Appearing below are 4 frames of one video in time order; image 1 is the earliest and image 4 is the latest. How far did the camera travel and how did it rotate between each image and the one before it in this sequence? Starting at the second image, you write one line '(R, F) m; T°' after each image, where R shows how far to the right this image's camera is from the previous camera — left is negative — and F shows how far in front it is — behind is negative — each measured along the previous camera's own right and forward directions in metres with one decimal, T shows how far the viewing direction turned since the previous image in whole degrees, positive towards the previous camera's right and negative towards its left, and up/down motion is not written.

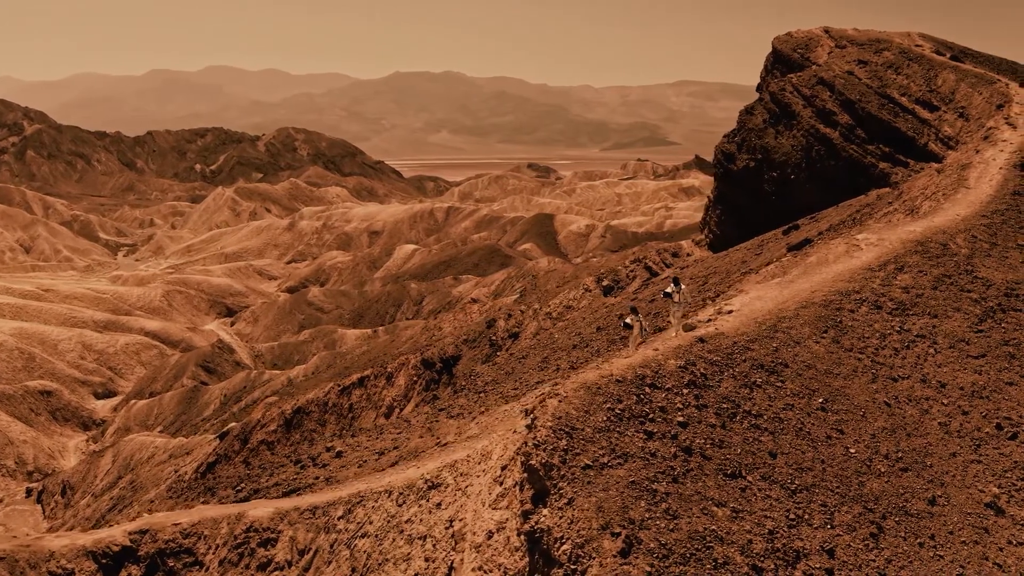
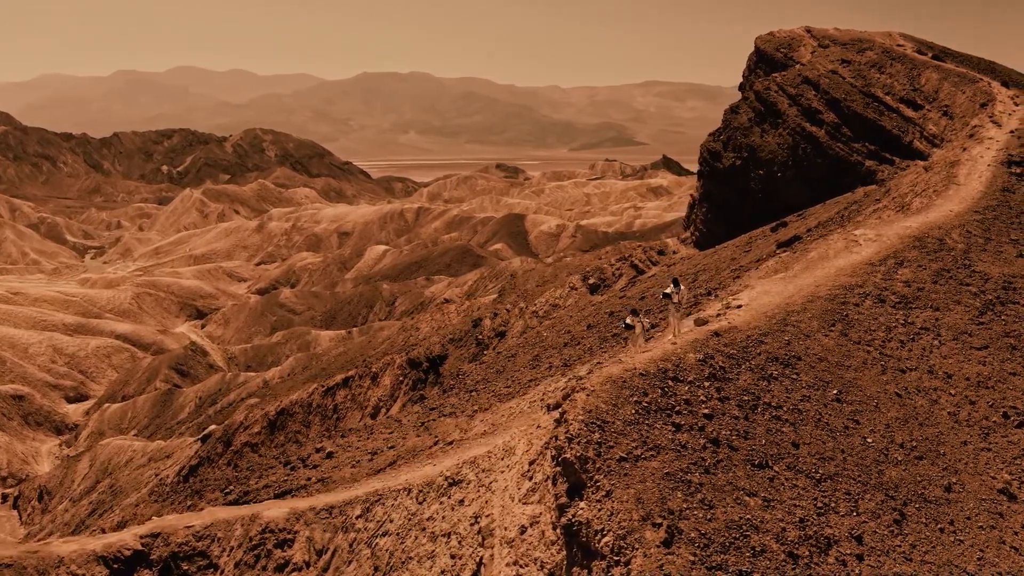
(-0.7, -0.1) m; +2°
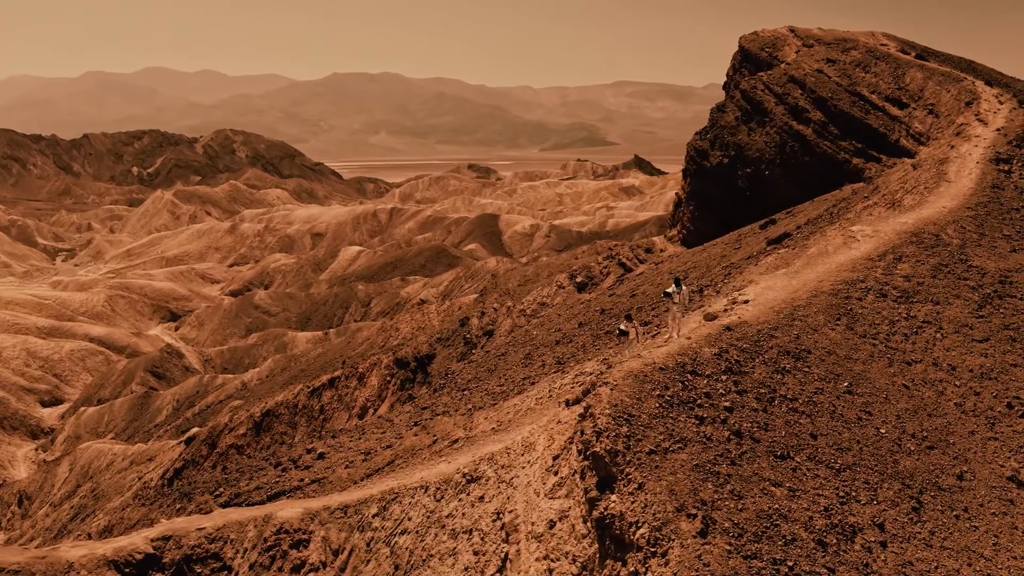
(-0.6, -0.1) m; +2°
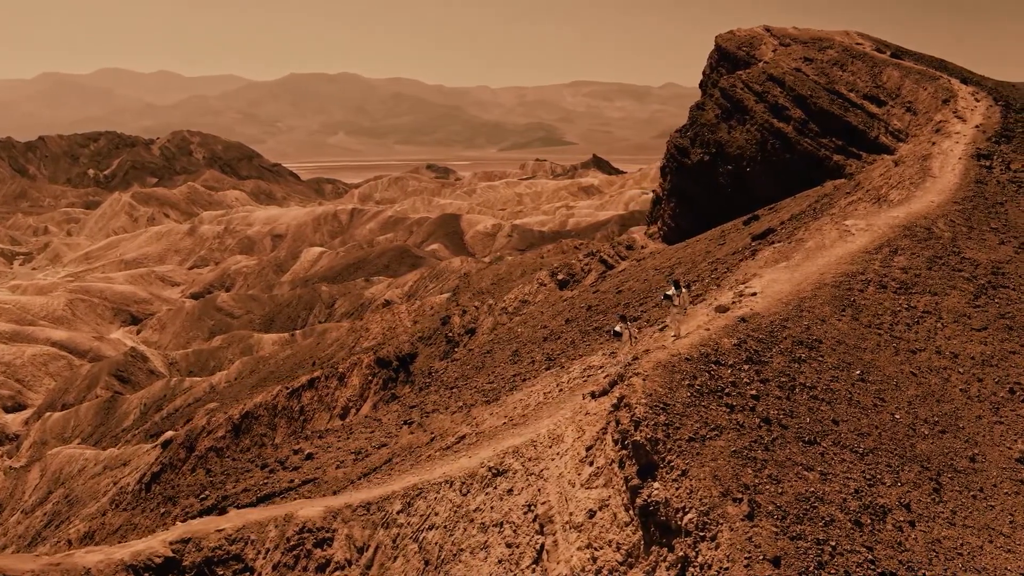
(-0.9, -0.2) m; +2°
